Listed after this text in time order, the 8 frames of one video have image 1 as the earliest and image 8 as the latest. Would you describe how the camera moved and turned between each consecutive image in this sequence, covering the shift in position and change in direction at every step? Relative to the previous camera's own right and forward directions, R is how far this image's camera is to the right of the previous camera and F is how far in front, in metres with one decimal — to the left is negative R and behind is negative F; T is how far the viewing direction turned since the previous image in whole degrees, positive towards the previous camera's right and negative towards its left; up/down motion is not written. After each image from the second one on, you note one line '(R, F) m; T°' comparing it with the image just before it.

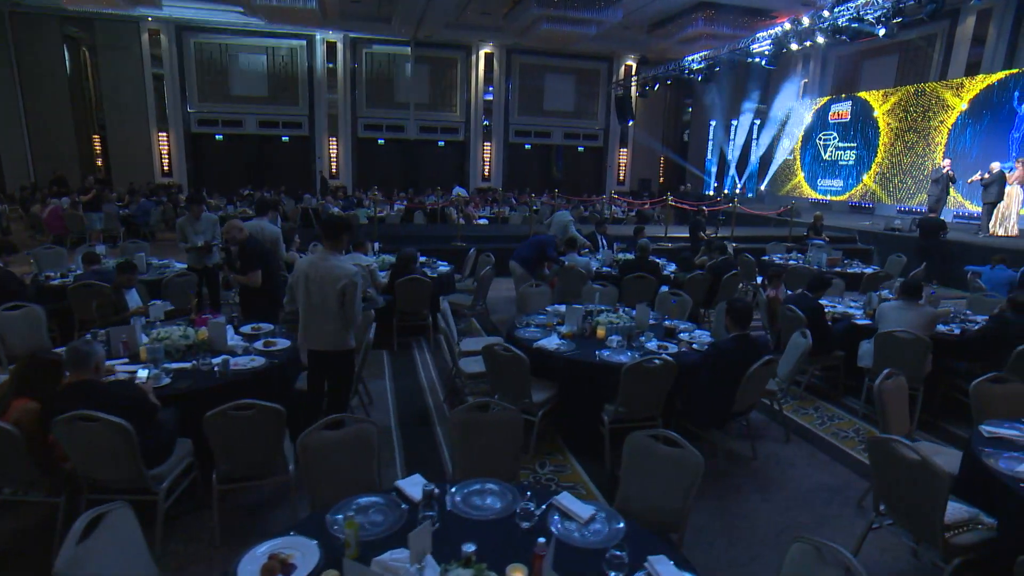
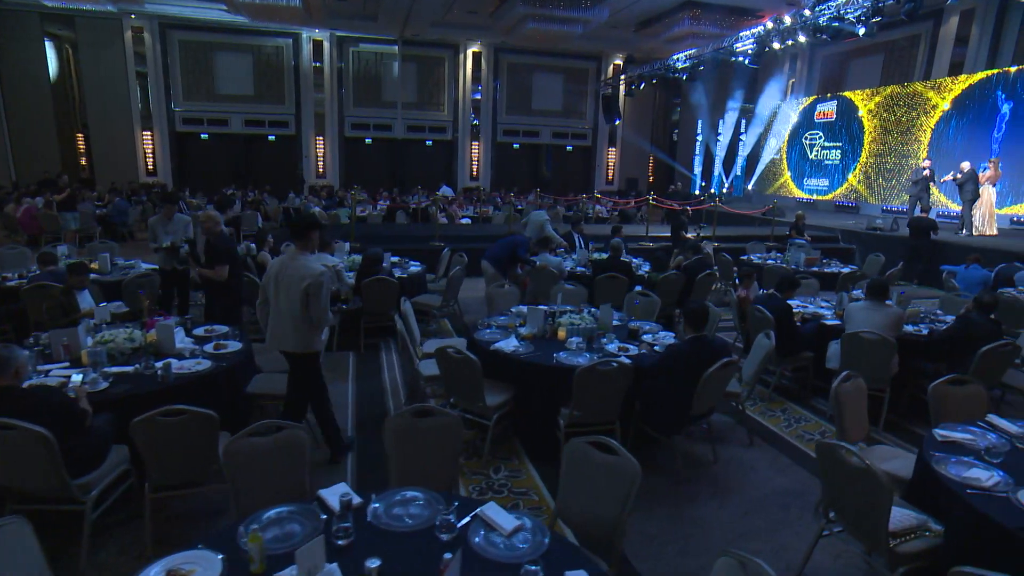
(+0.3, +0.1) m; +1°
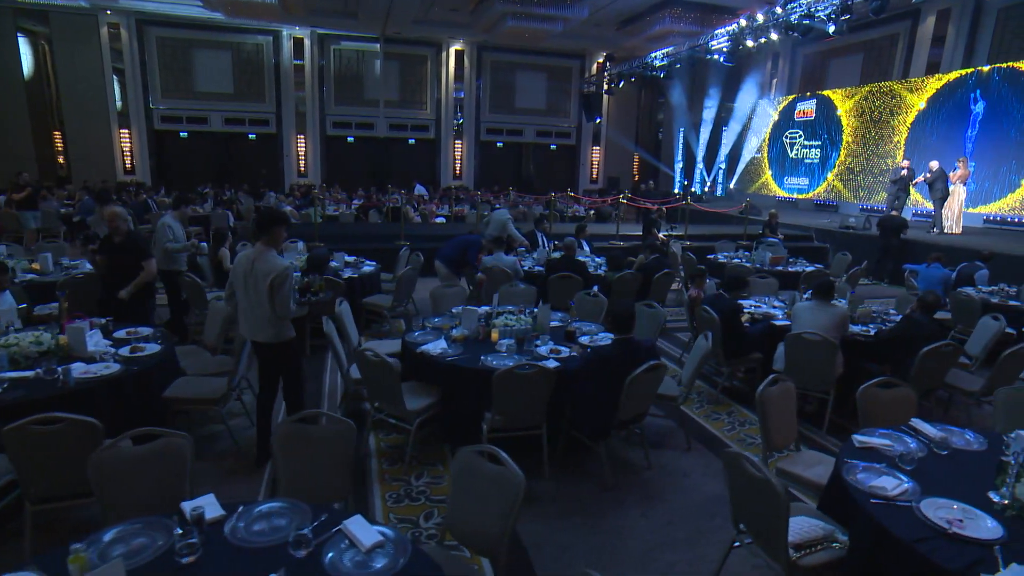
(+0.6, +0.1) m; +1°
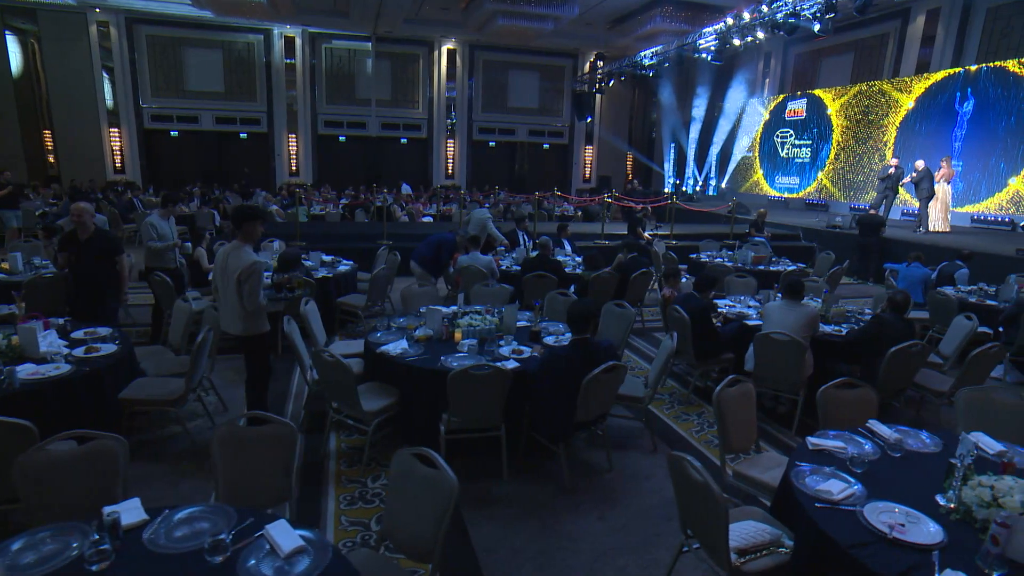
(+0.3, +0.1) m; 0°
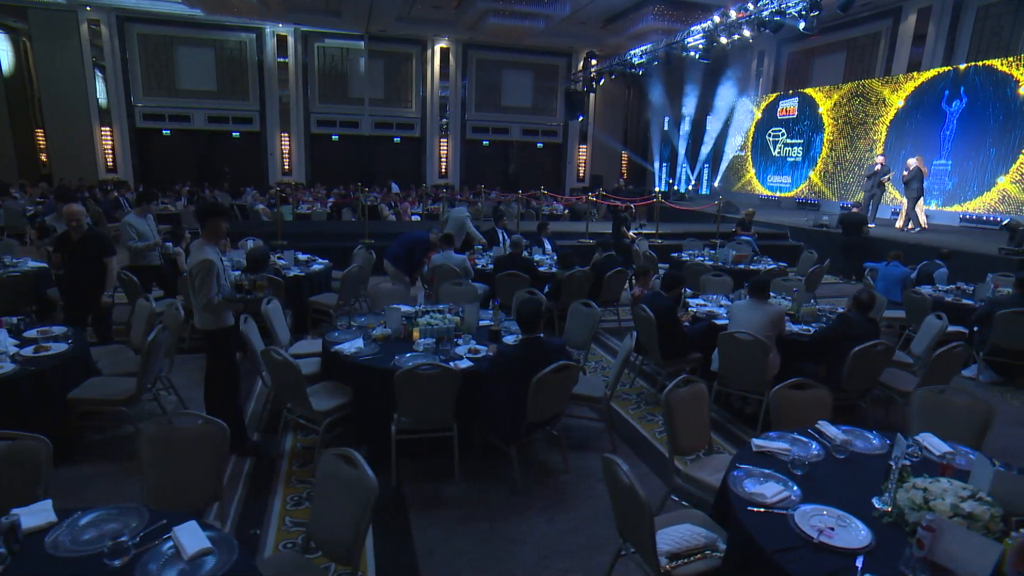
(+0.4, +0.1) m; 0°
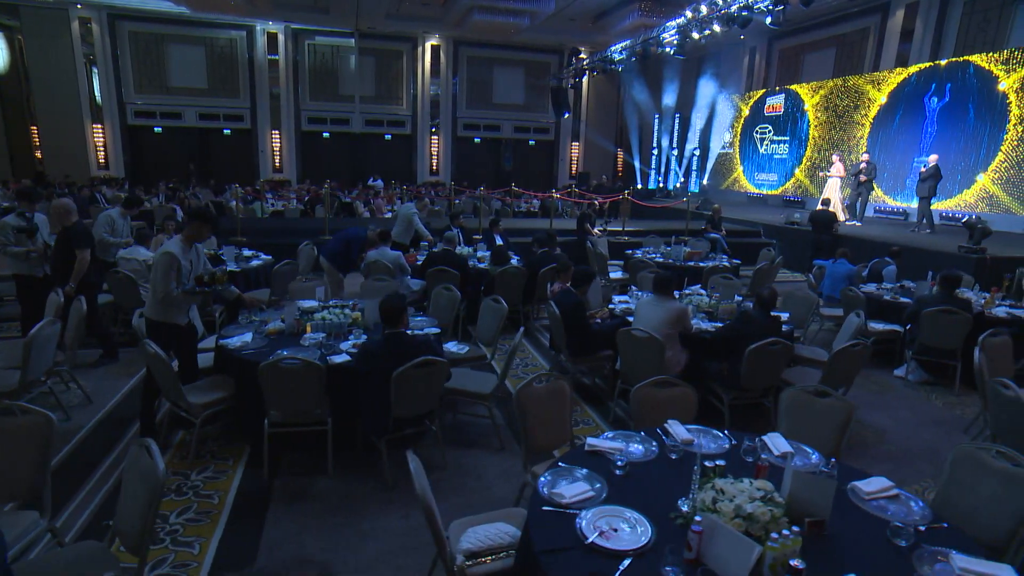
(+1.0, +0.1) m; -1°
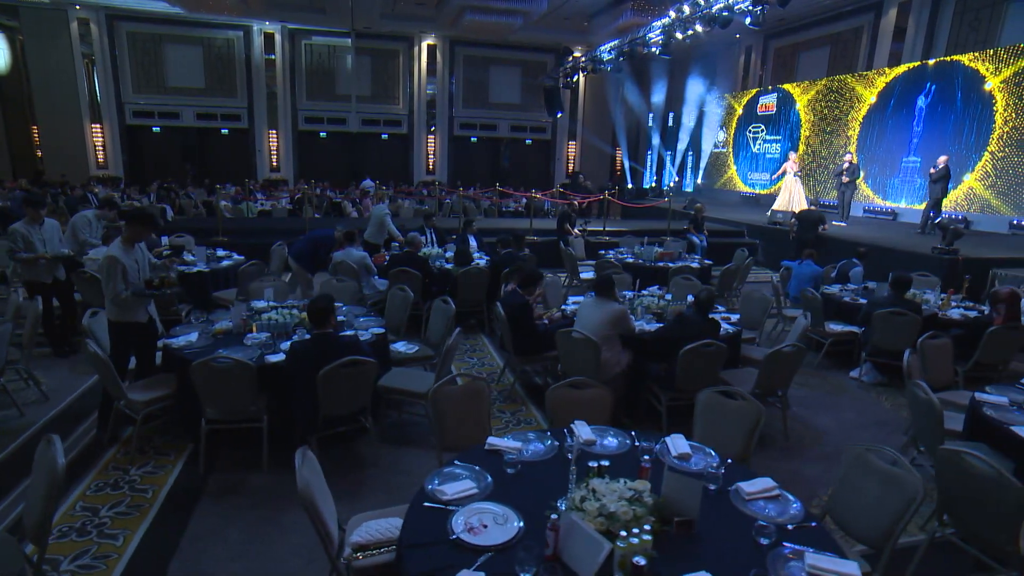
(+0.6, -0.1) m; -1°
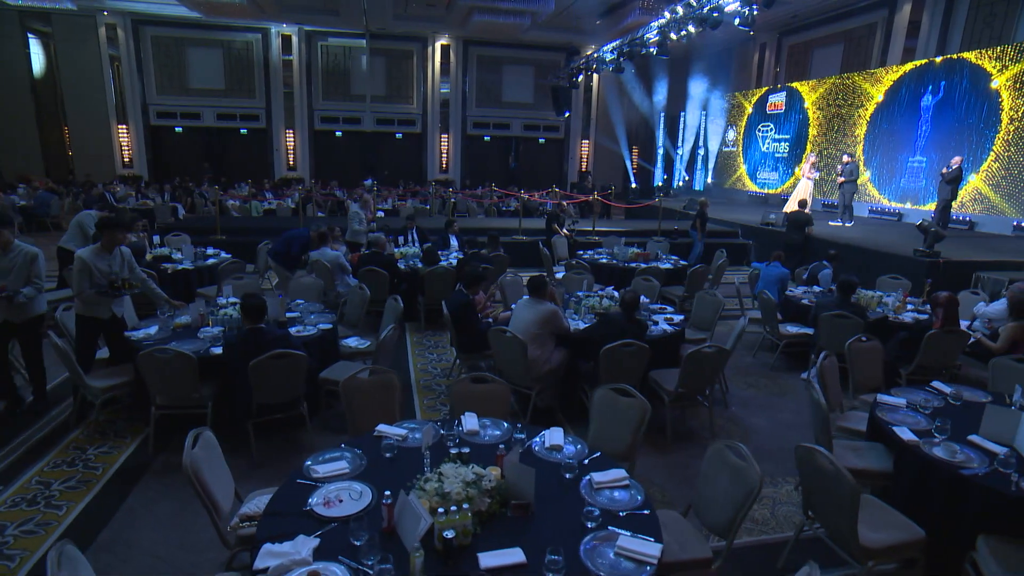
(+0.8, -0.2) m; -3°
